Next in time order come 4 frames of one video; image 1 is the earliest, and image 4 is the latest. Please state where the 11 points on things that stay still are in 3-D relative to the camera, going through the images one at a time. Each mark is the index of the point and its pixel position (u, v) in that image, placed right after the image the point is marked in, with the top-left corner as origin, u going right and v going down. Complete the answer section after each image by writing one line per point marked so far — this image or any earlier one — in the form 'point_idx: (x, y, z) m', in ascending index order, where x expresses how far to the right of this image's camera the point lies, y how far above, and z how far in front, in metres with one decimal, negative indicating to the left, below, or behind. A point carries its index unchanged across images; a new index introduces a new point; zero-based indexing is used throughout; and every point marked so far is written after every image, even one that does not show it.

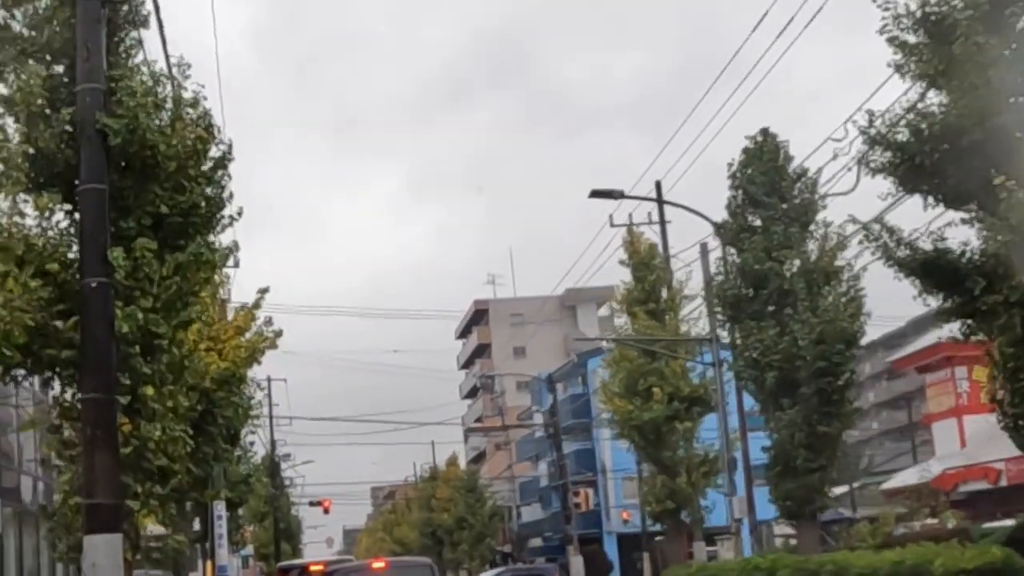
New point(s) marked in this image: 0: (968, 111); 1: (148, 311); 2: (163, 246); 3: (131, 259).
0: (+5.1, +2.0, +15.5) m
1: (-3.7, -0.2, +14.0) m
2: (-3.6, +0.4, +14.5) m
3: (-3.8, +0.3, +13.8) m
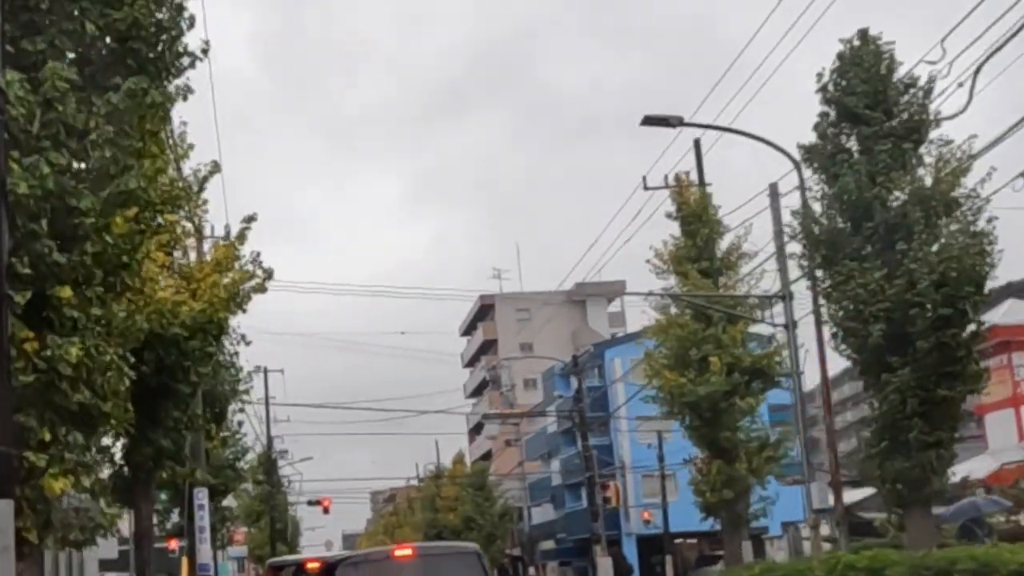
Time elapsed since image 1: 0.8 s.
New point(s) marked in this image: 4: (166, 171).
0: (+5.7, +3.0, +10.9) m
1: (-3.0, +0.8, +9.4) m
2: (-3.0, +1.5, +9.9) m
3: (-3.1, +1.3, +9.2) m
4: (-4.6, +1.6, +18.4) m
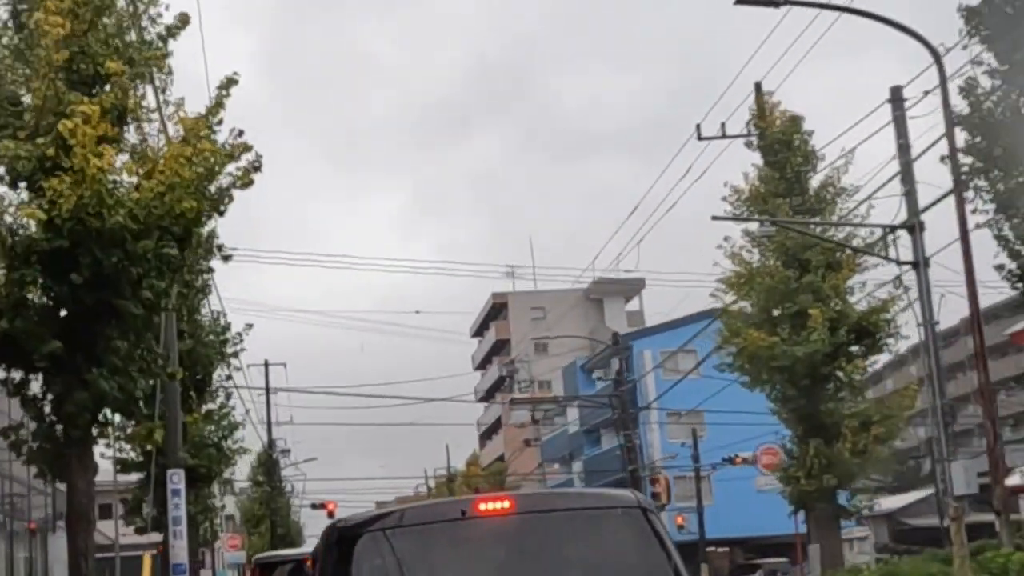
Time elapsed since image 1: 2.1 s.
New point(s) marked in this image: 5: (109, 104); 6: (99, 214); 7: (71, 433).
0: (+6.5, +4.1, +5.8) m
1: (-2.3, +1.9, +4.3) m
2: (-2.3, +2.6, +4.8) m
3: (-2.4, +2.5, +4.1) m
4: (-3.8, +2.6, +13.3) m
5: (-3.7, +1.7, +12.6) m
6: (-3.6, +0.6, +12.1) m
7: (-4.1, -1.4, +13.1) m
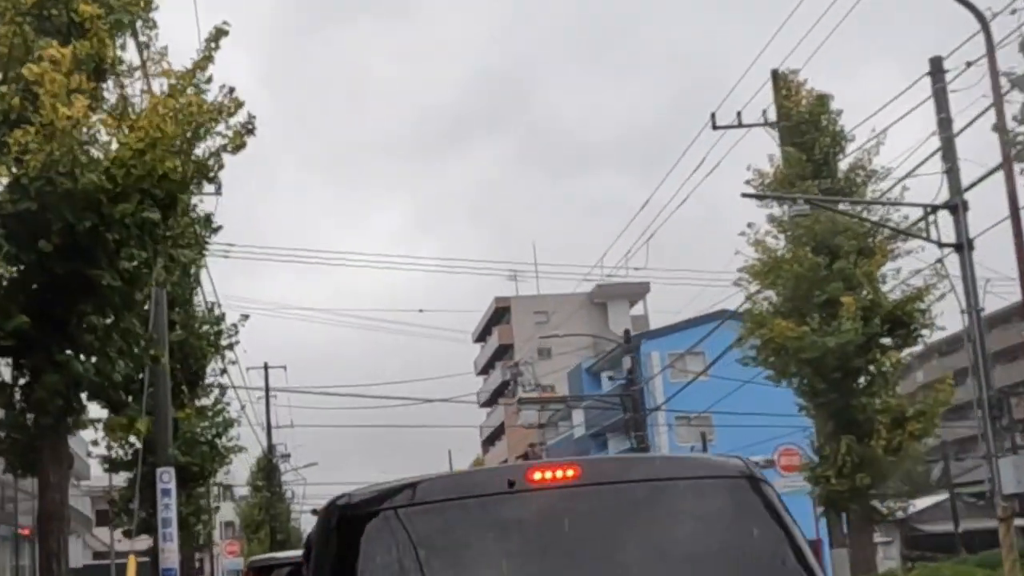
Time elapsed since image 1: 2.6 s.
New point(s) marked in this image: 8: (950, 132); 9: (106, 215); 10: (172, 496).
0: (+6.6, +4.4, +4.5) m
1: (-2.1, +2.2, +3.0) m
2: (-2.1, +2.9, +3.5) m
3: (-2.2, +2.7, +2.8) m
4: (-3.6, +2.9, +12.0) m
5: (-3.5, +1.9, +11.3) m
6: (-3.4, +0.9, +10.8) m
7: (-4.0, -1.1, +11.7) m
8: (+5.8, +2.0, +18.3) m
9: (-3.2, +0.6, +10.9) m
10: (-4.6, -2.8, +18.7) m
